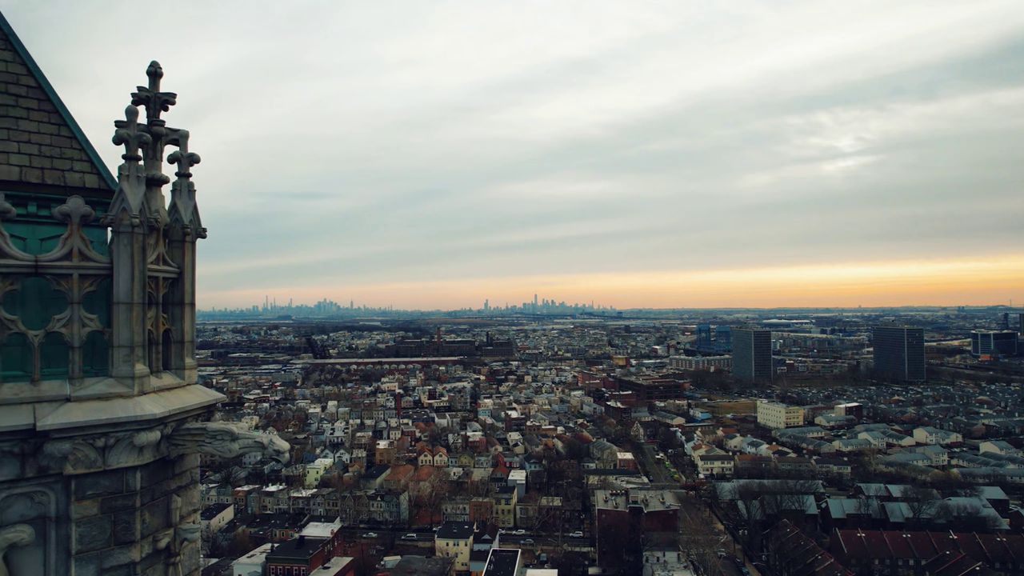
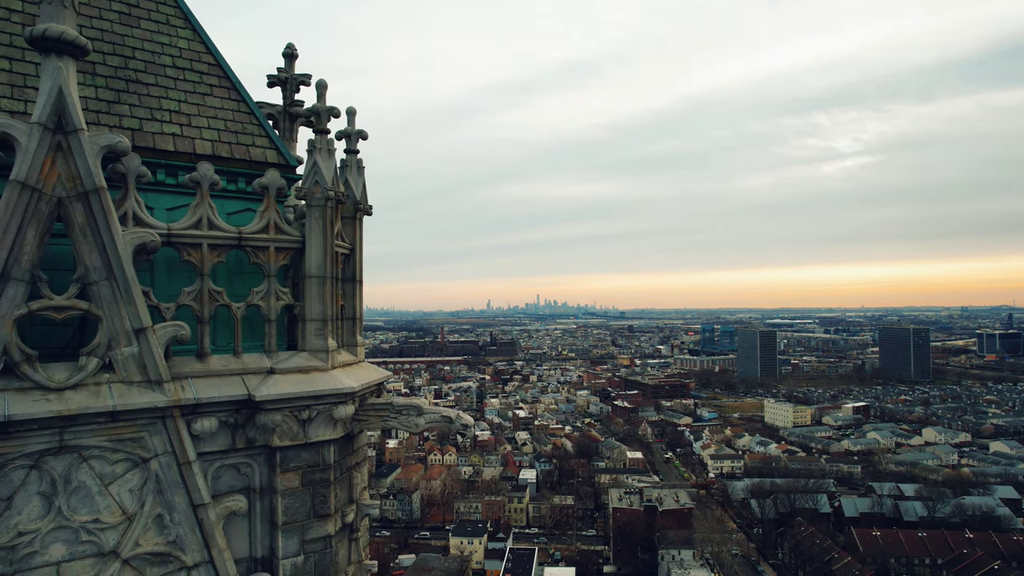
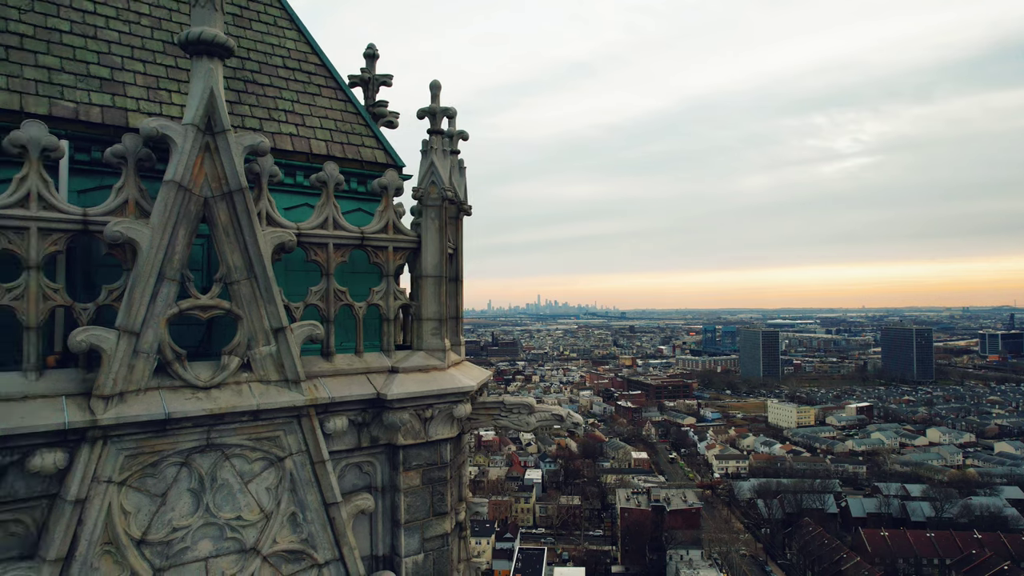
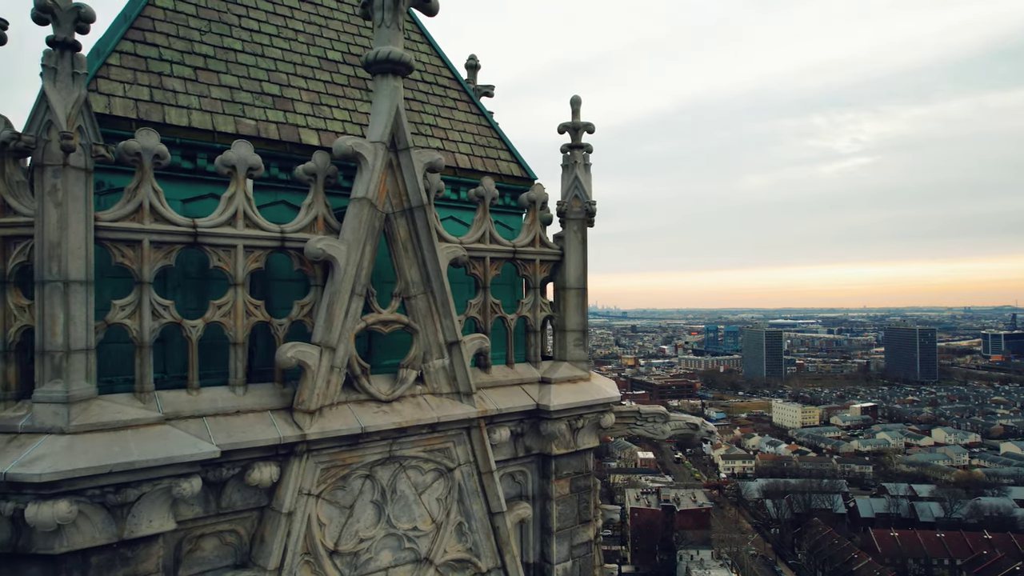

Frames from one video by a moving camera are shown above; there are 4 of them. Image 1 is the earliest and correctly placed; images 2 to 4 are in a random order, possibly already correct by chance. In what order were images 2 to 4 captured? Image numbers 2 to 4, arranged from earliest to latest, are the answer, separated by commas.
2, 3, 4
